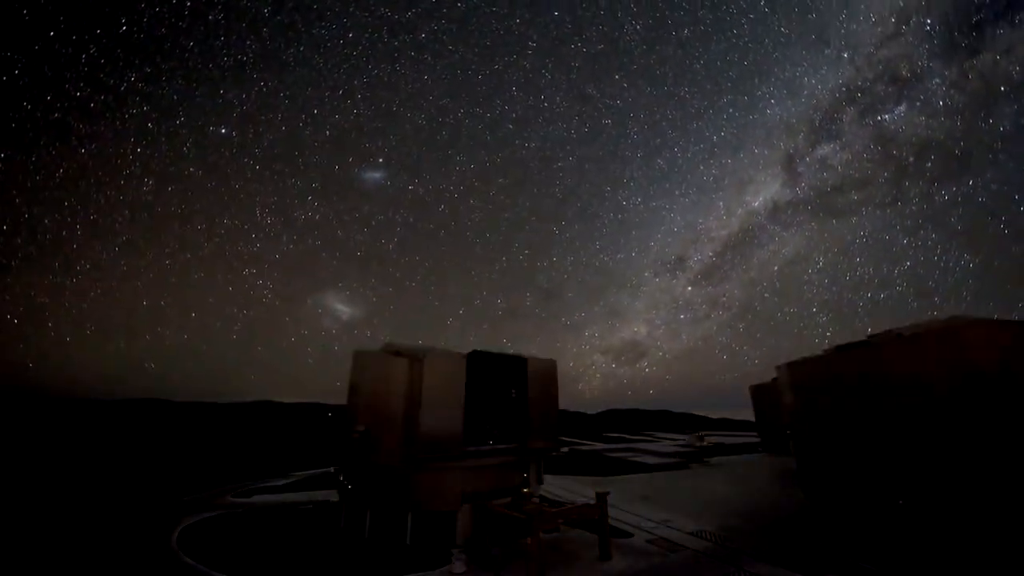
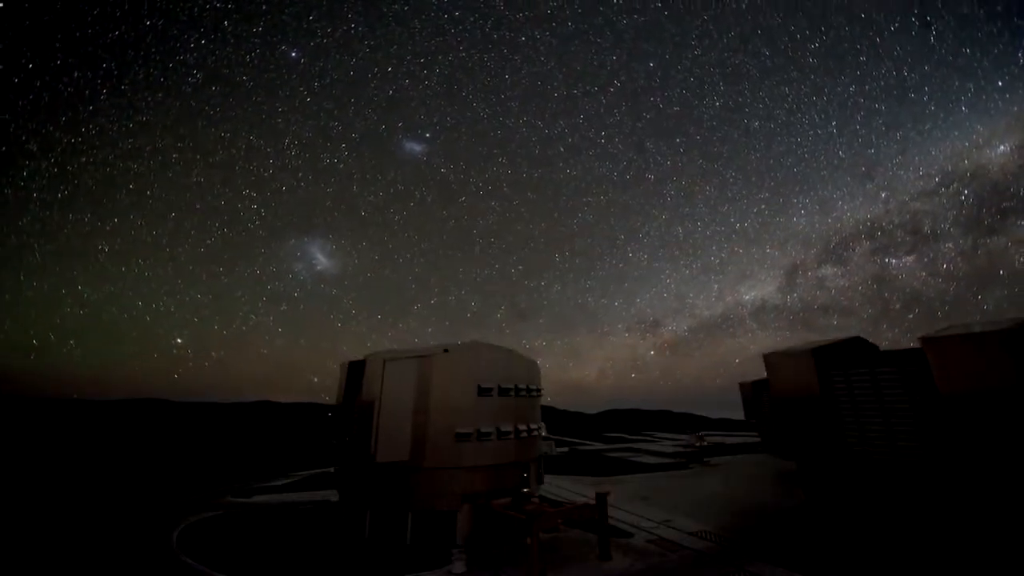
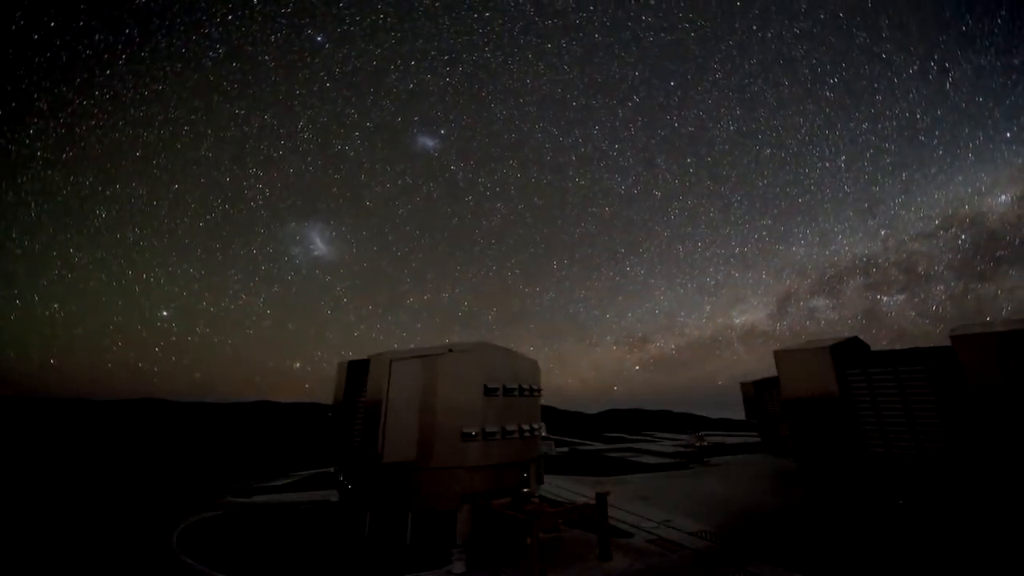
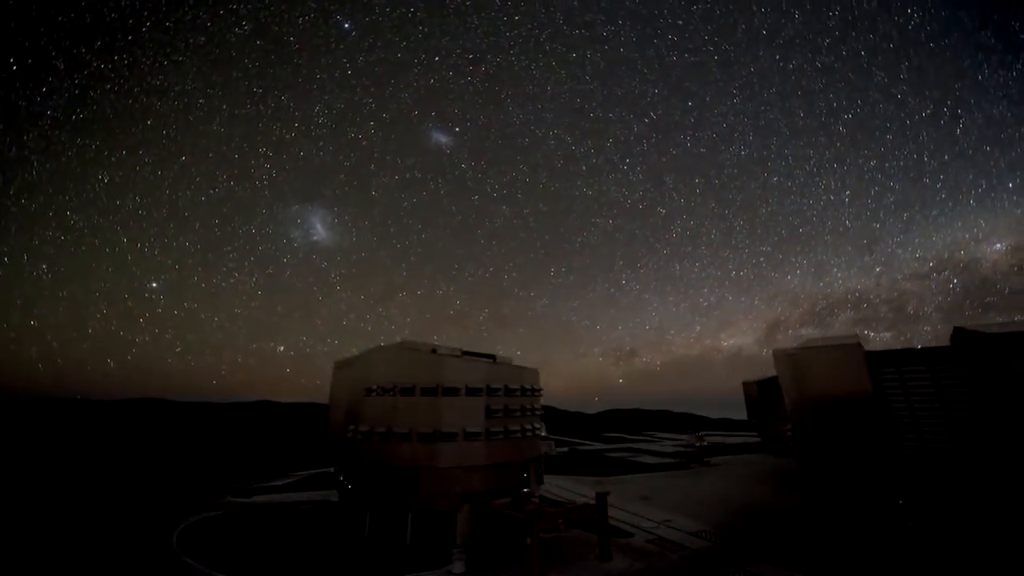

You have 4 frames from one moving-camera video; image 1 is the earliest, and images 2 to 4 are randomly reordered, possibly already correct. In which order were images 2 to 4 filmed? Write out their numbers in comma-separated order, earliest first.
2, 3, 4
